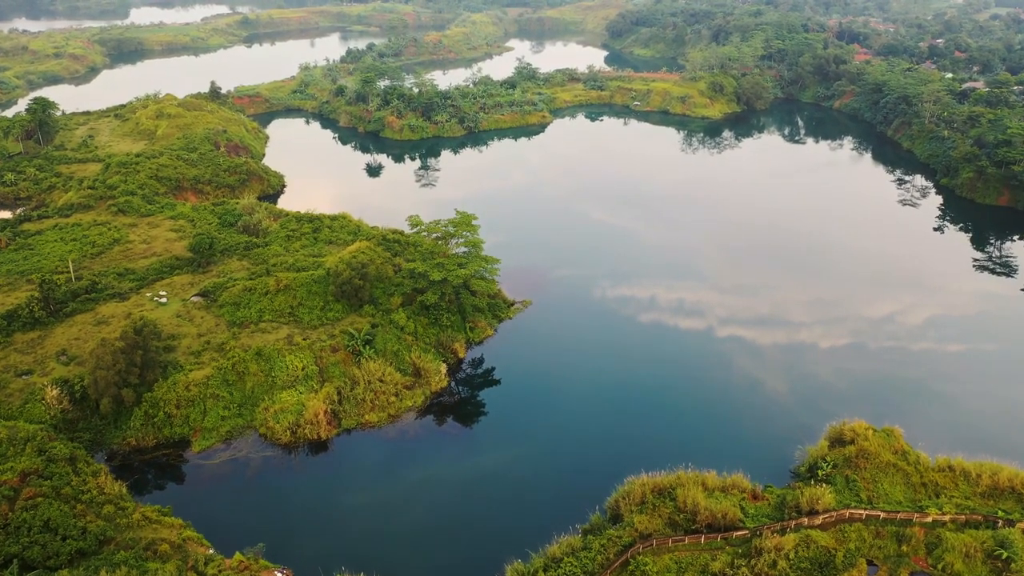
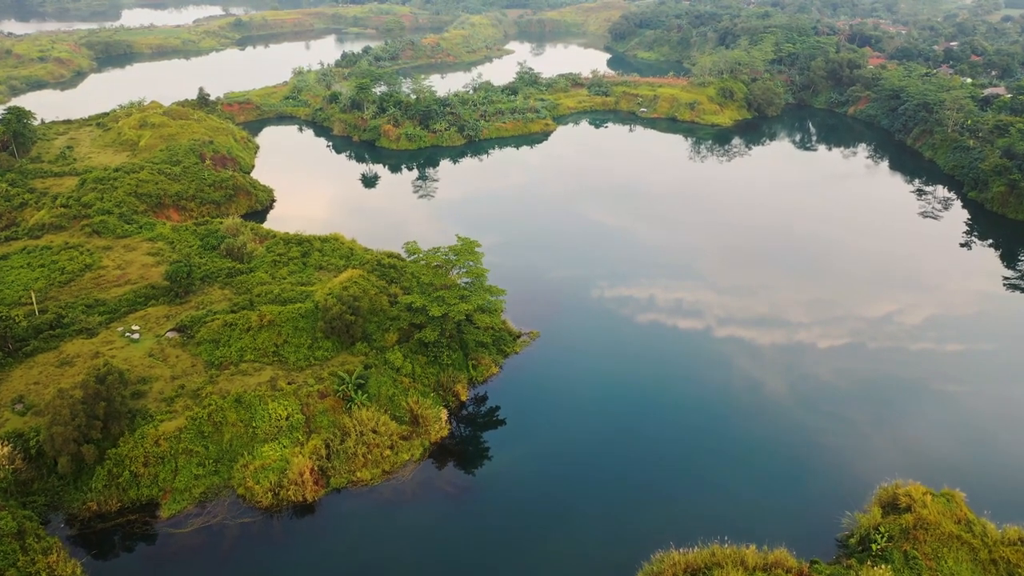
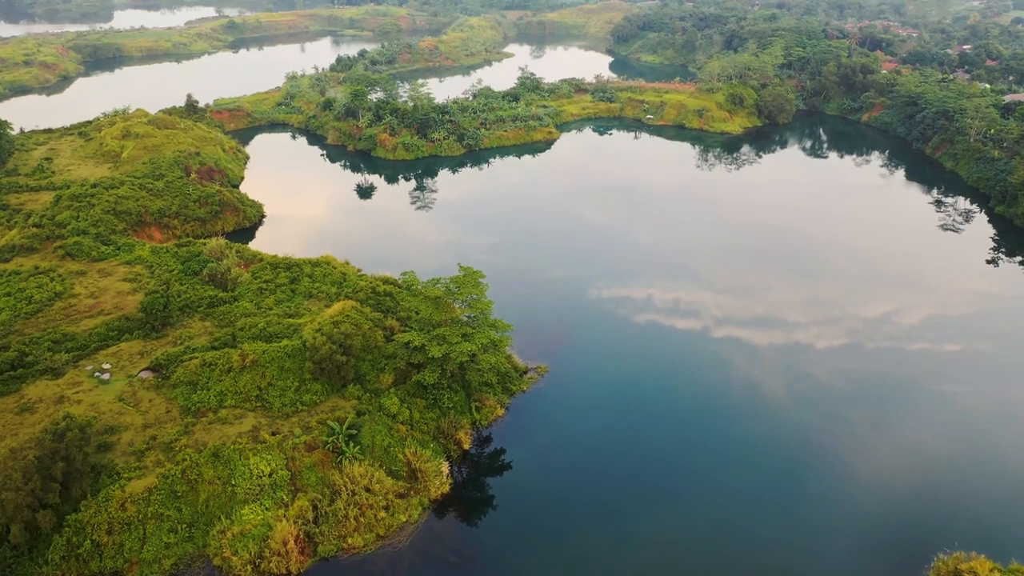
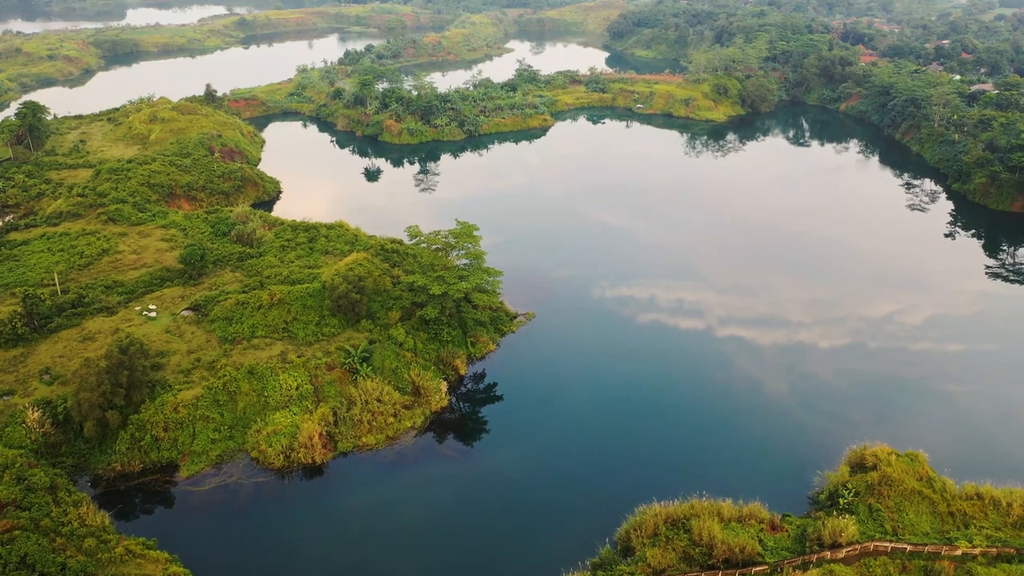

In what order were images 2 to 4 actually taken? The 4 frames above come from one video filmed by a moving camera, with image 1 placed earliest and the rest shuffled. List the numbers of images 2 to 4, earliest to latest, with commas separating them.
4, 2, 3
